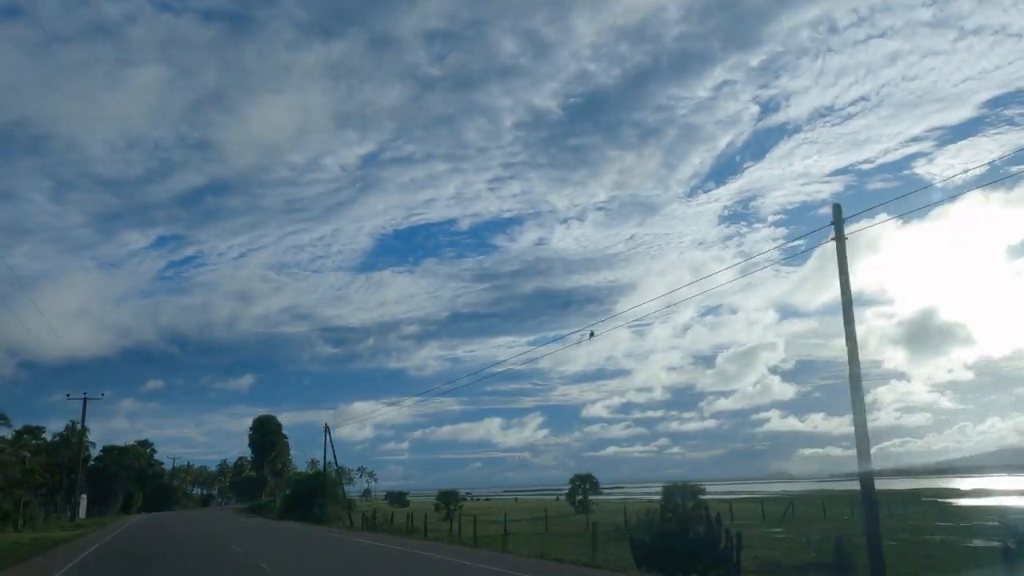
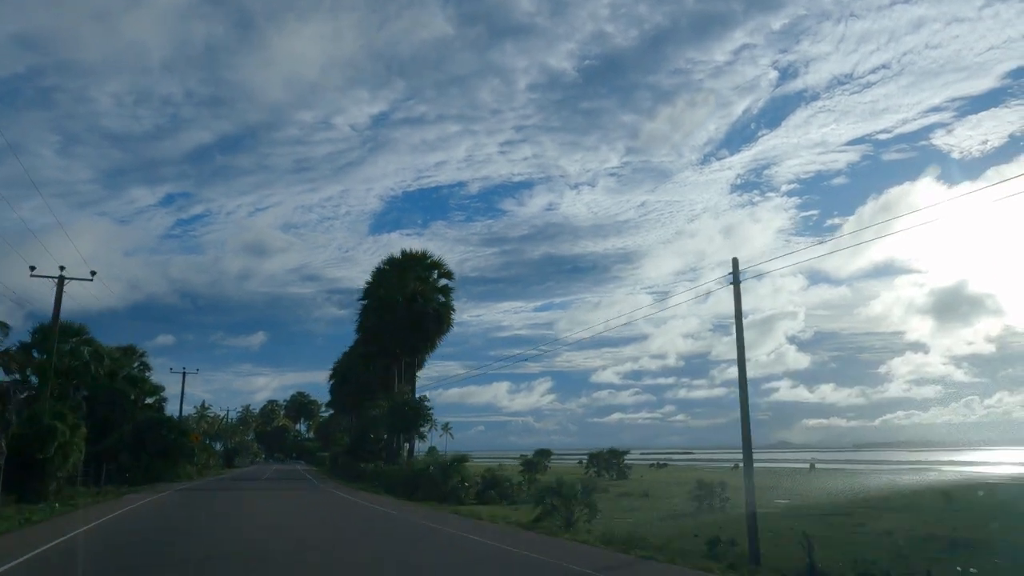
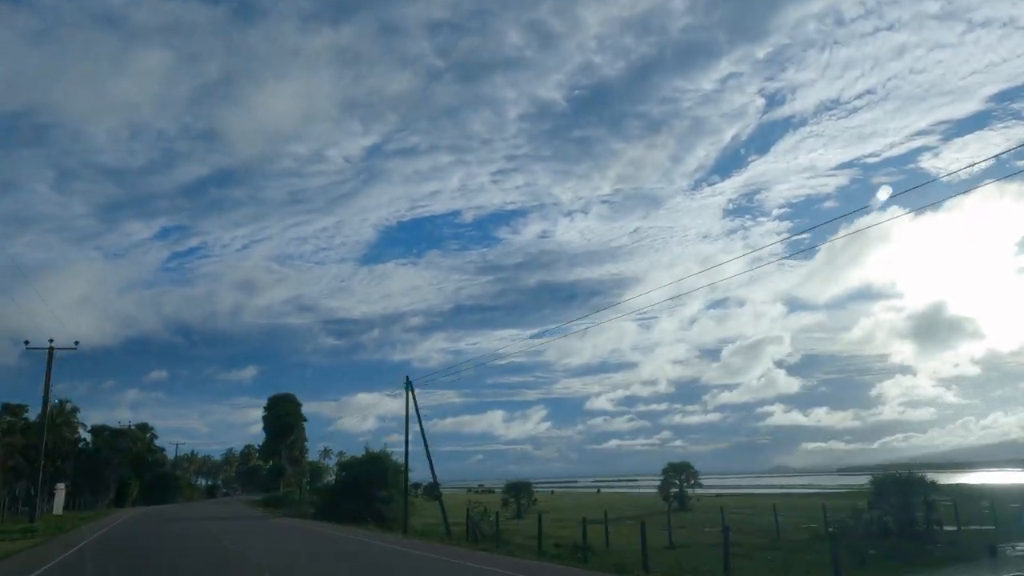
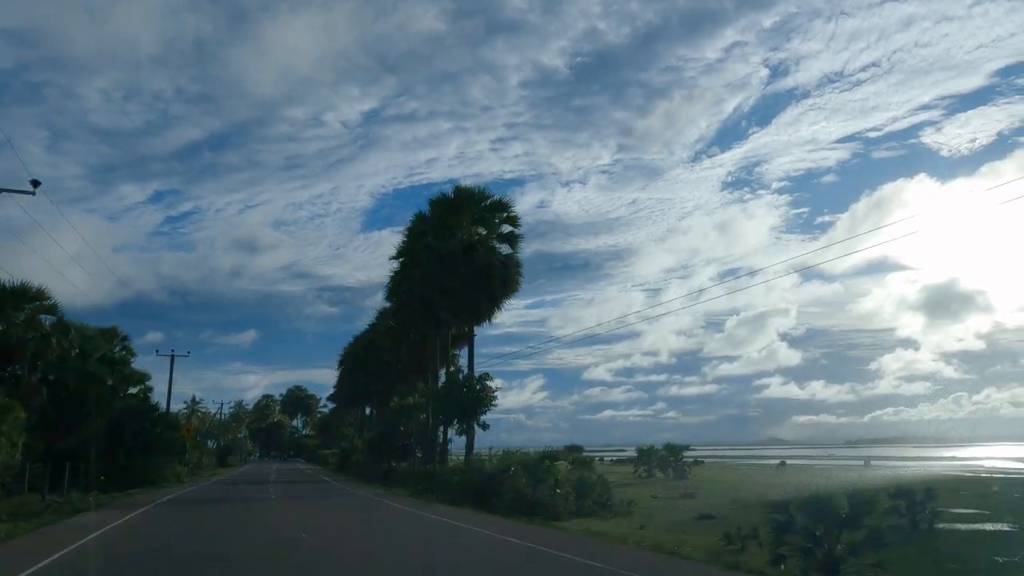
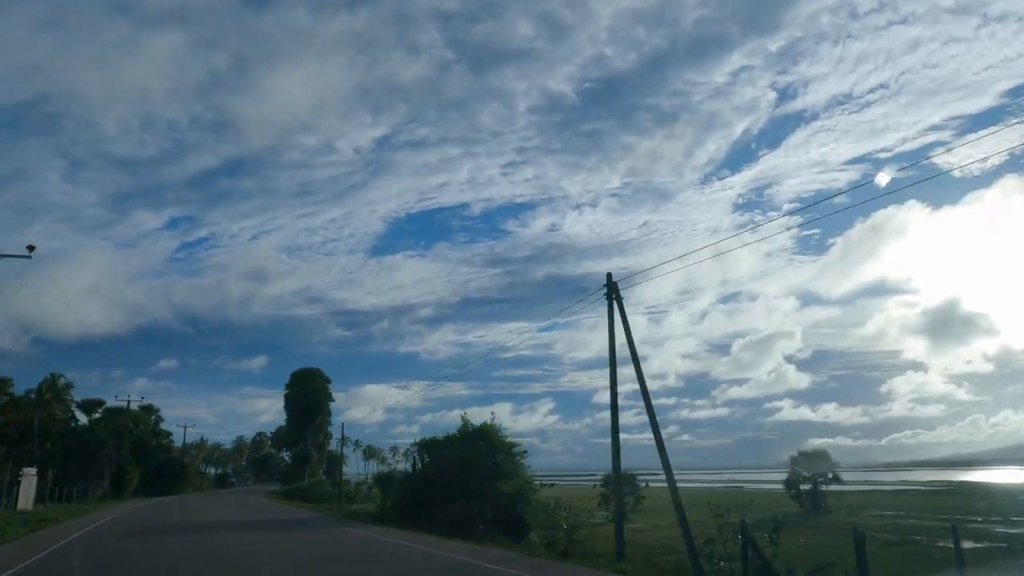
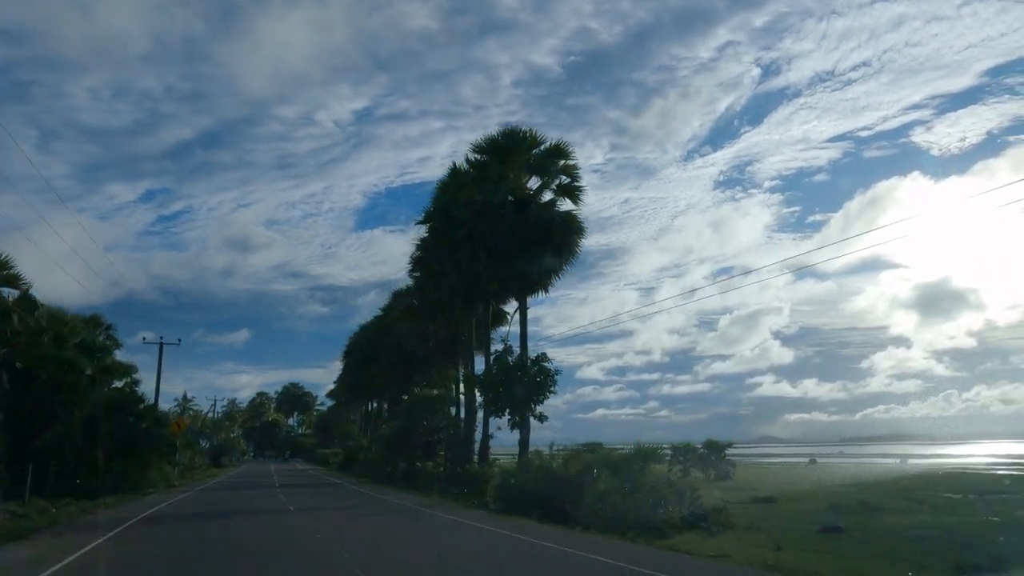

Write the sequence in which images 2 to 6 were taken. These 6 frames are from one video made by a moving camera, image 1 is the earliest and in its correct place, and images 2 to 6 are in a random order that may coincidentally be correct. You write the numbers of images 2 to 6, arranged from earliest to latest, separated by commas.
3, 5, 2, 4, 6
